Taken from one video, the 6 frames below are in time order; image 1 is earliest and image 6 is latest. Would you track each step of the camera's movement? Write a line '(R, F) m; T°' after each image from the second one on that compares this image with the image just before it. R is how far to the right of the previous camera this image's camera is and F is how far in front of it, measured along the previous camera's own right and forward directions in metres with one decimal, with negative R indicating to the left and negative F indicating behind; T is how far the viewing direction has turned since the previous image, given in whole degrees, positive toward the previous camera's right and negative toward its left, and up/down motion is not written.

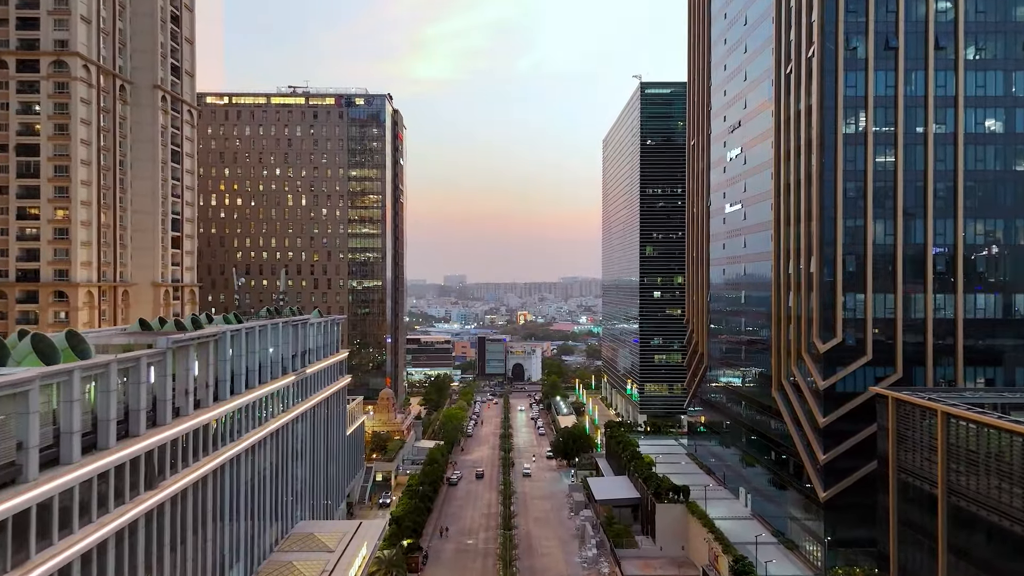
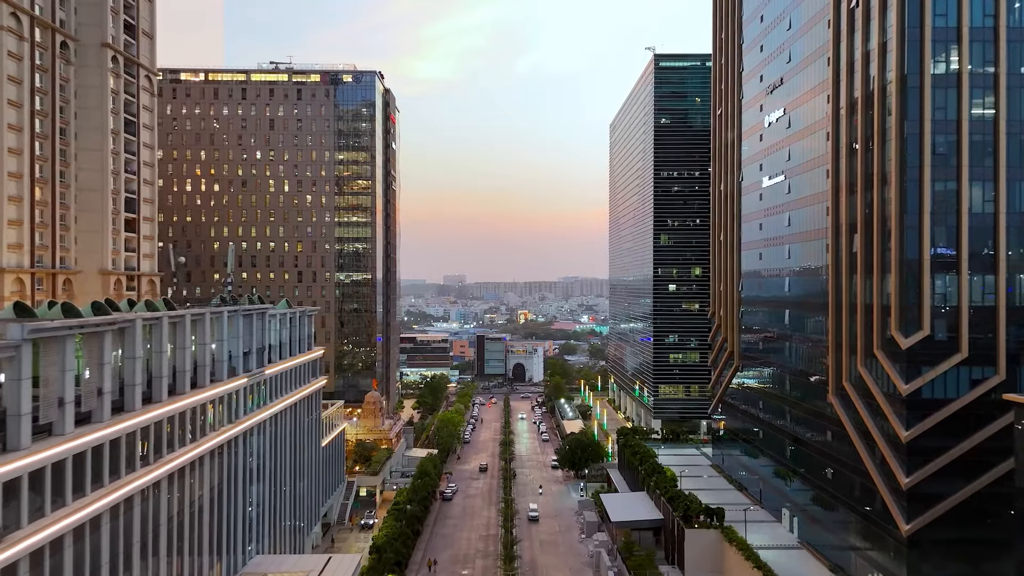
(-0.2, +8.3) m; 0°
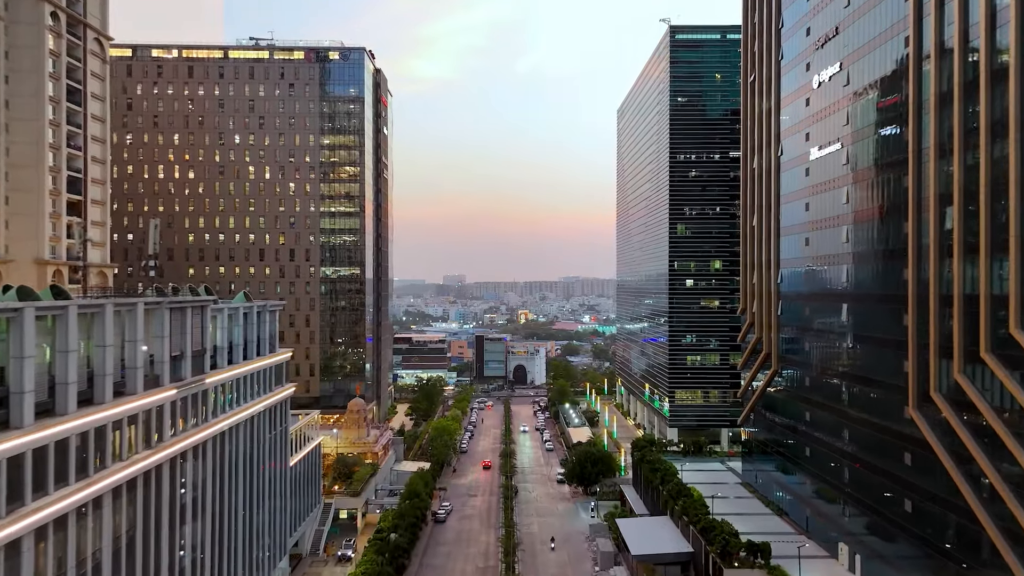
(-0.1, +7.7) m; 0°
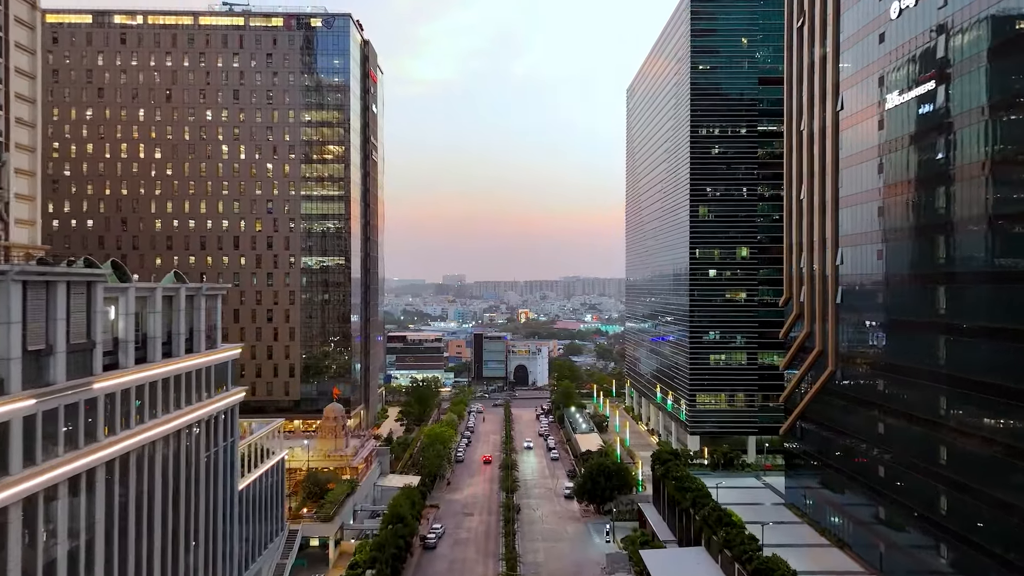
(-0.2, +8.3) m; 0°
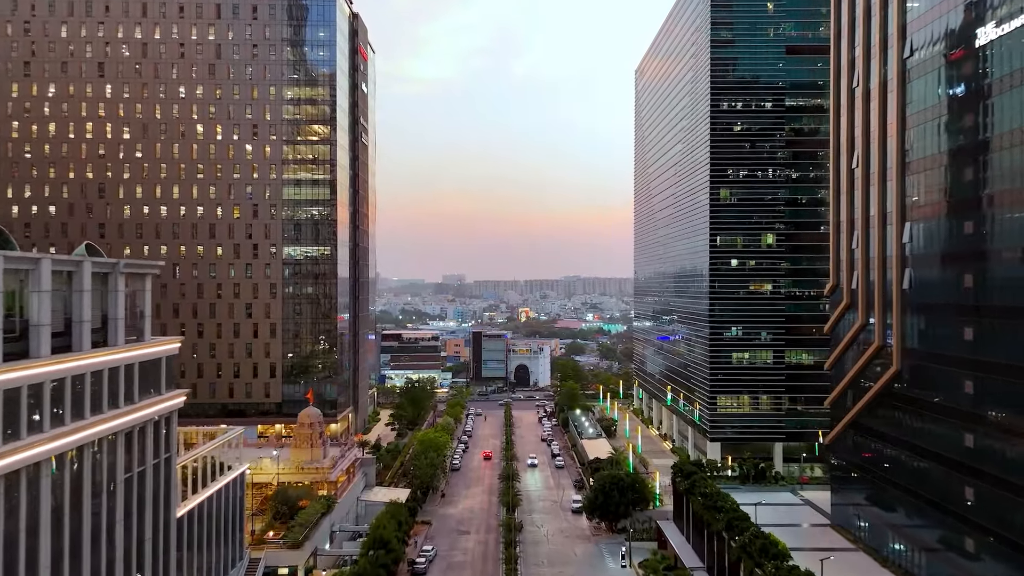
(-0.1, +6.5) m; 0°
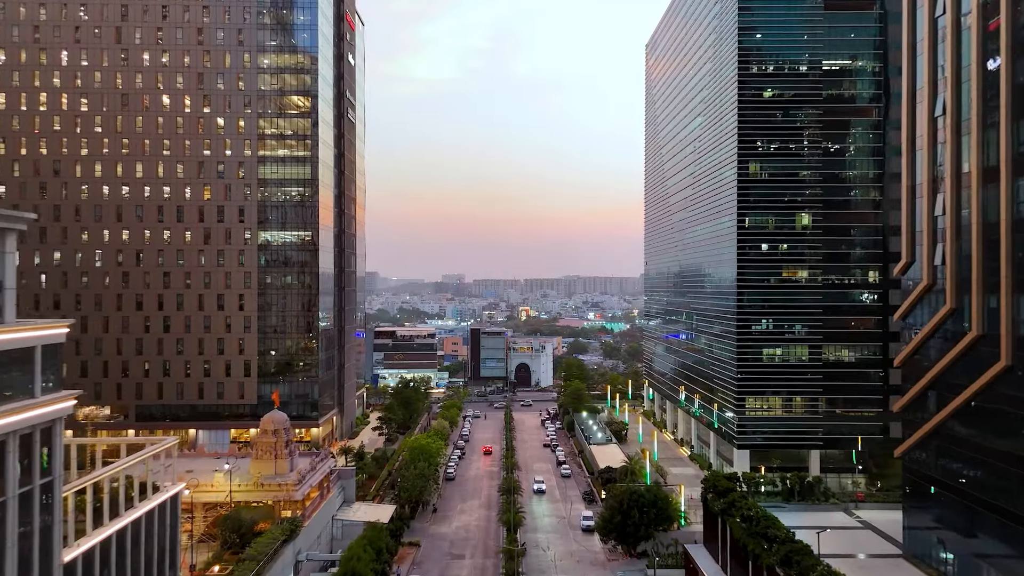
(-0.1, +7.1) m; 0°
